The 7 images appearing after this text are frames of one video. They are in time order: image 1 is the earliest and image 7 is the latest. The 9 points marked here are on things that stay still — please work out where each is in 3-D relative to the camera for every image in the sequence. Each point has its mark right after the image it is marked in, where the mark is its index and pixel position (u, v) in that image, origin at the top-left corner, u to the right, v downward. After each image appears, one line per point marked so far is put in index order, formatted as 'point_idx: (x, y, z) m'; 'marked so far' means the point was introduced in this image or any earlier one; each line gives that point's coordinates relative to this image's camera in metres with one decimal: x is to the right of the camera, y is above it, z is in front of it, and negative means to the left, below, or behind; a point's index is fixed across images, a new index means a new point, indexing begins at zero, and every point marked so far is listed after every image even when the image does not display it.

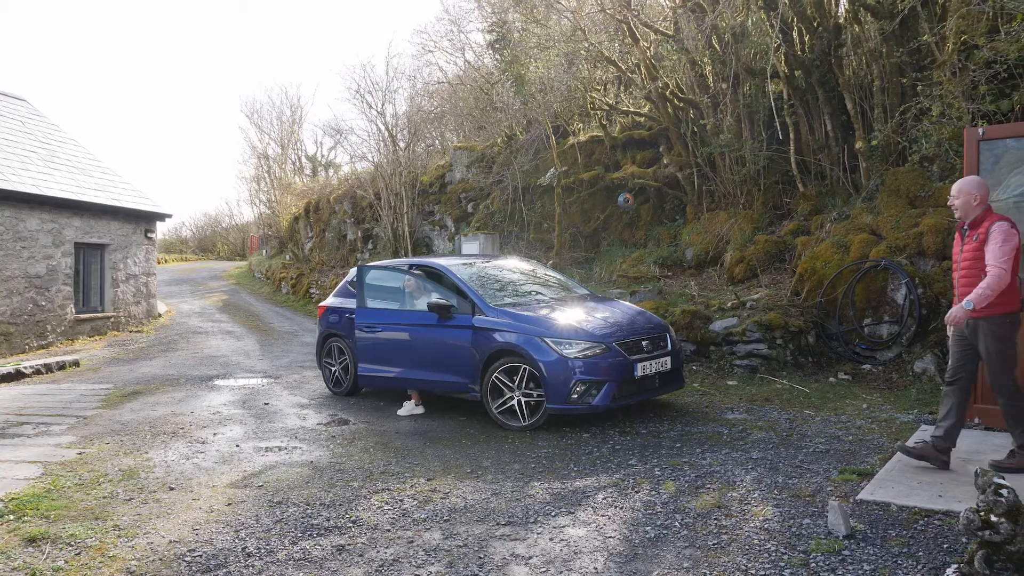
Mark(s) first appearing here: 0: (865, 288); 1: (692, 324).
0: (+4.0, 0.0, +8.0) m
1: (+2.2, -0.4, +8.5) m
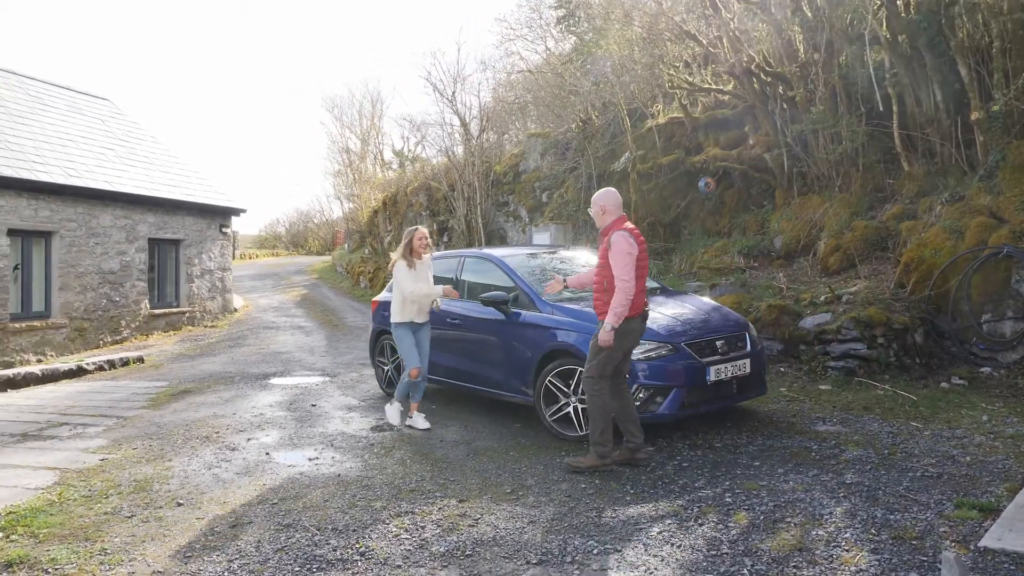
0: (+4.6, +0.1, +6.9) m
1: (+2.9, -0.3, +7.6) m
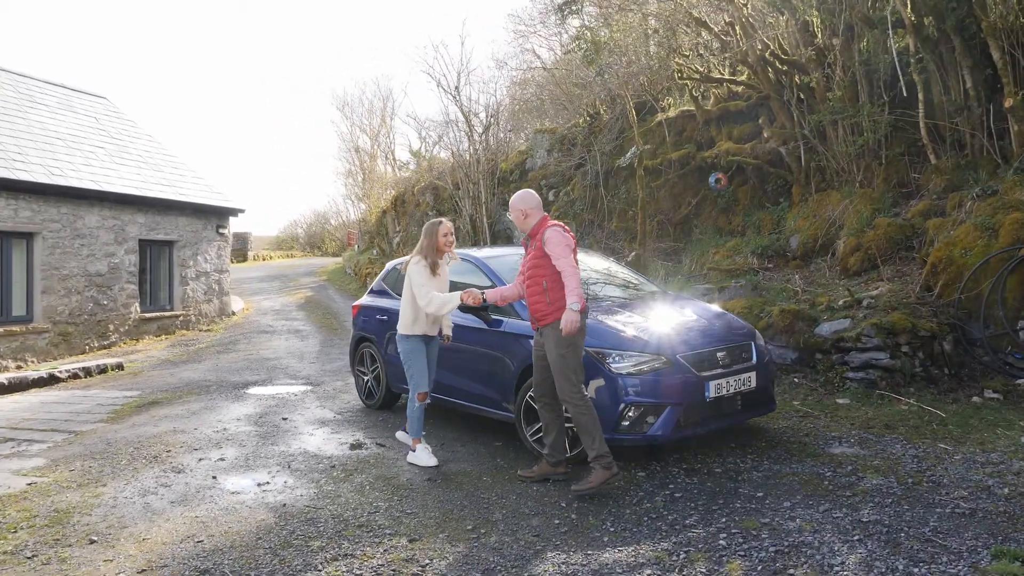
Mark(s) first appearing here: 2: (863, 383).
0: (+4.5, +0.1, +6.2) m
1: (+2.8, -0.4, +7.0) m
2: (+3.1, -0.8, +6.3) m
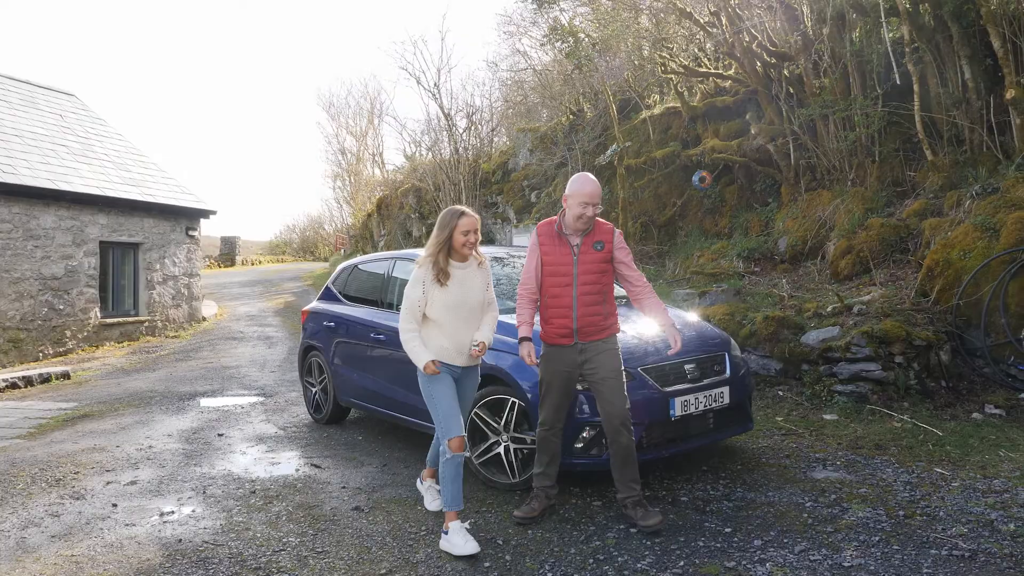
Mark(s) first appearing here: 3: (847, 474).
0: (+4.1, 0.0, +5.7) m
1: (+2.4, -0.4, +6.4) m
2: (+2.8, -0.9, +5.8) m
3: (+2.1, -1.2, +4.5) m
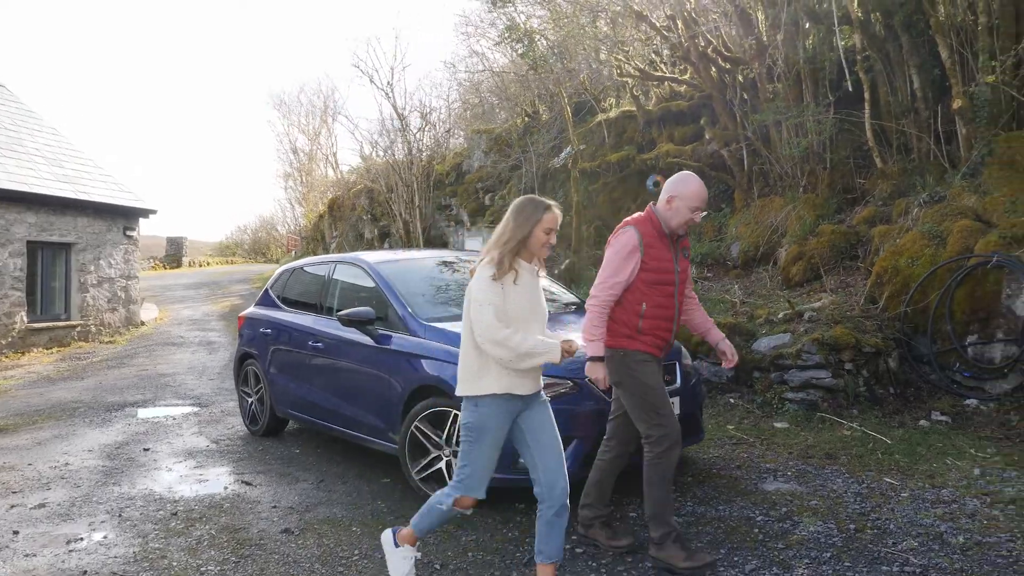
0: (+3.7, 0.0, +5.7) m
1: (+1.9, -0.5, +6.4) m
2: (+2.3, -0.9, +5.7) m
3: (+1.8, -1.2, +4.5) m
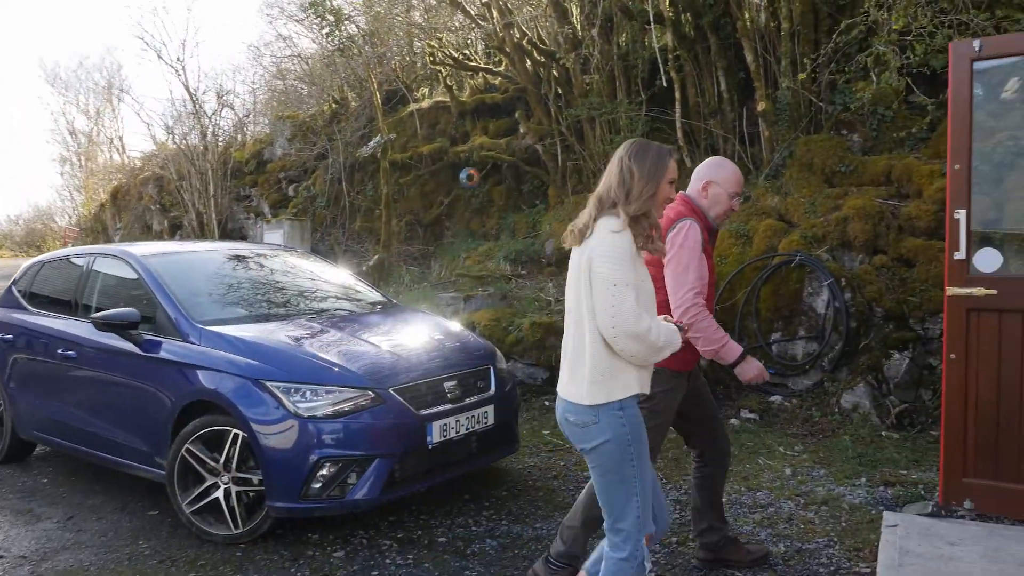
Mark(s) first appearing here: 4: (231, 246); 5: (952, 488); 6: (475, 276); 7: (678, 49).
0: (+2.2, 0.0, +5.8) m
1: (+0.3, -0.5, +6.0) m
2: (+0.8, -0.9, +5.5) m
3: (+0.6, -1.2, +4.2) m
4: (-2.0, +0.3, +5.1) m
5: (+2.1, -1.0, +3.4) m
6: (-0.4, +0.1, +8.2) m
7: (+1.8, +2.6, +7.7) m
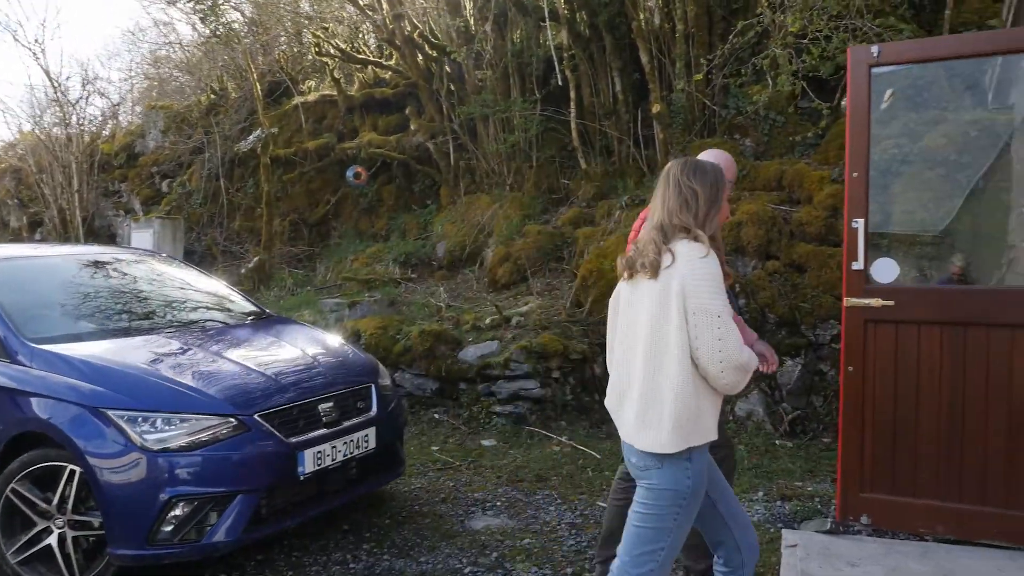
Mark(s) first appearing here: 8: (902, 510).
0: (+1.3, -0.1, +5.7) m
1: (-0.6, -0.5, +5.7) m
2: (0.0, -1.0, +5.2) m
3: (0.0, -1.3, +3.8) m
4: (-2.8, +0.2, +4.4) m
5: (+1.6, -1.0, +3.3) m
6: (-1.6, +0.1, +7.8) m
7: (+0.6, +2.5, +7.5) m
8: (+1.8, -1.0, +3.3) m
